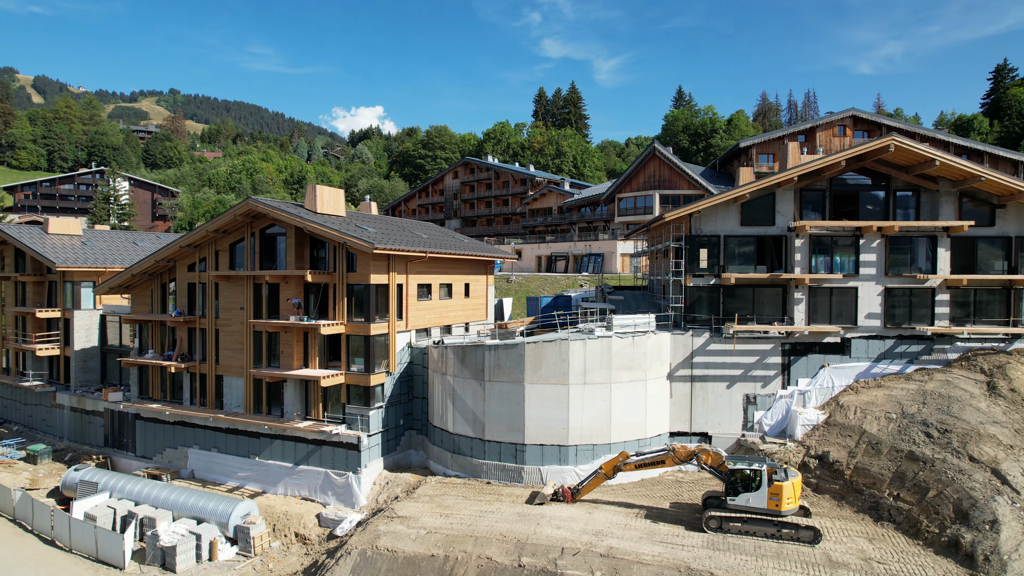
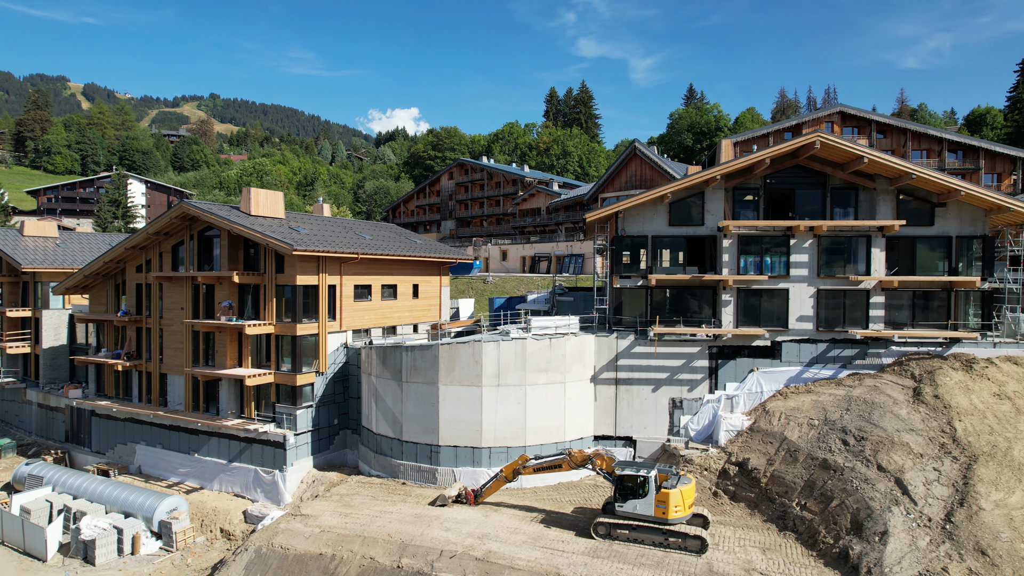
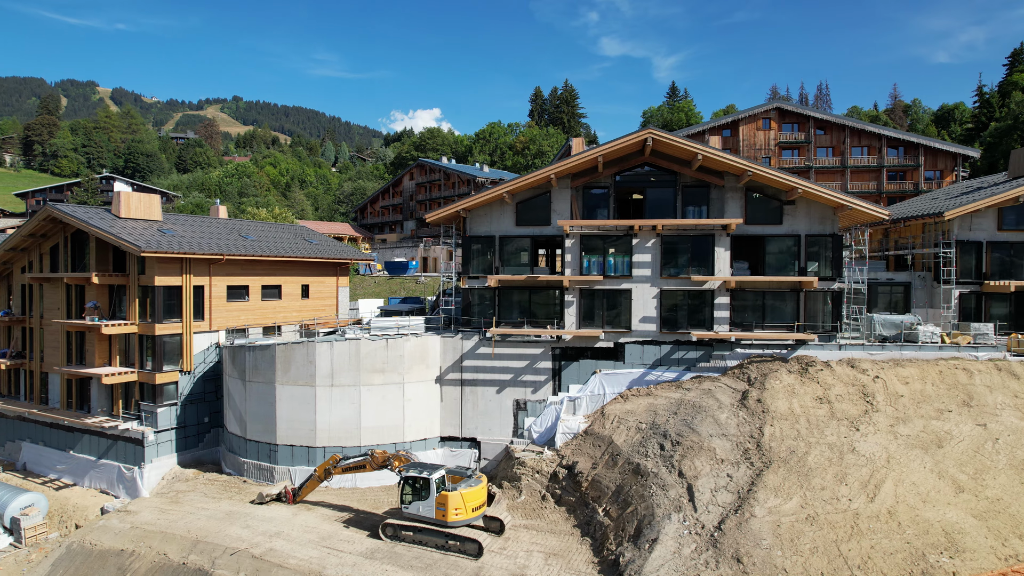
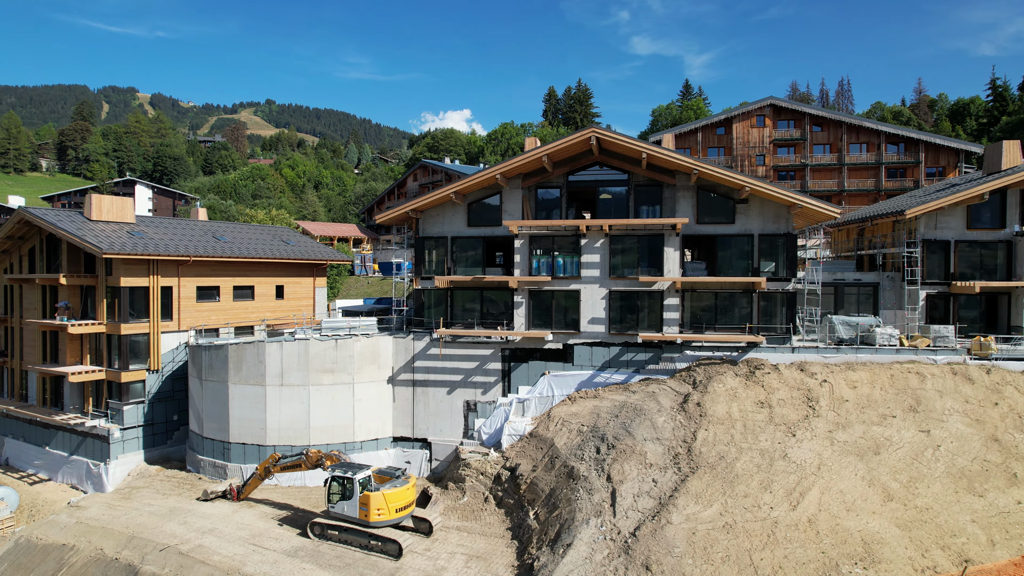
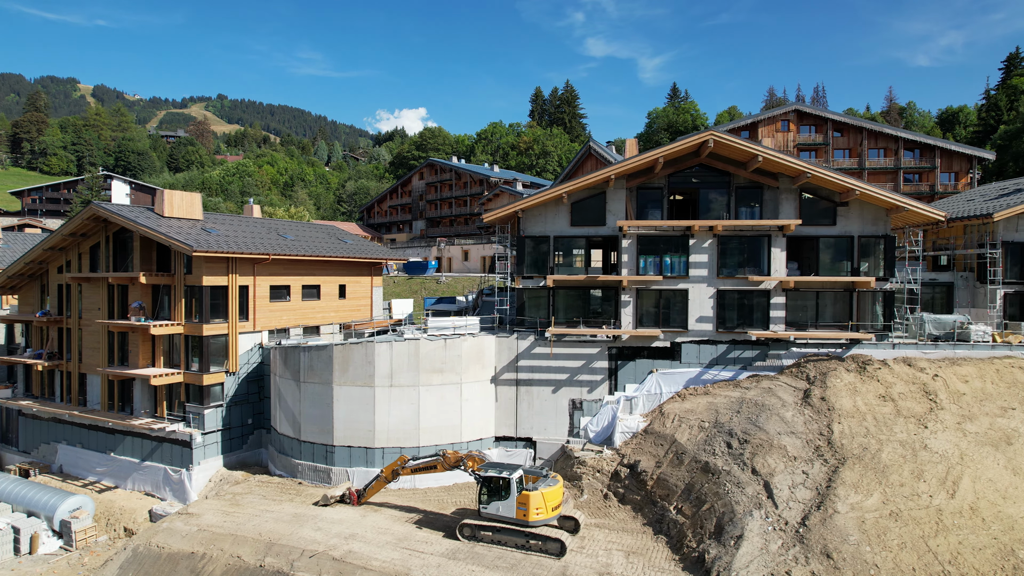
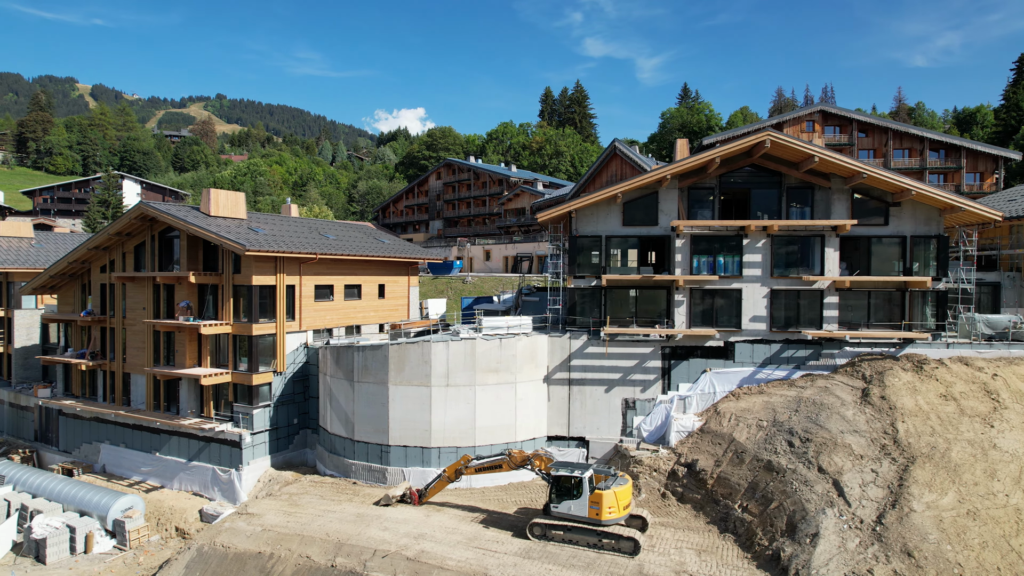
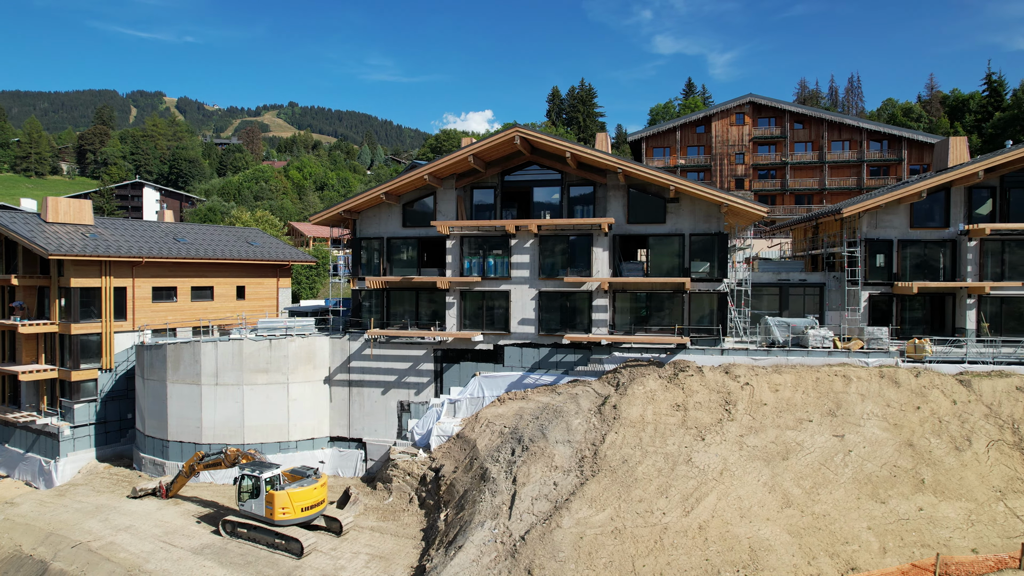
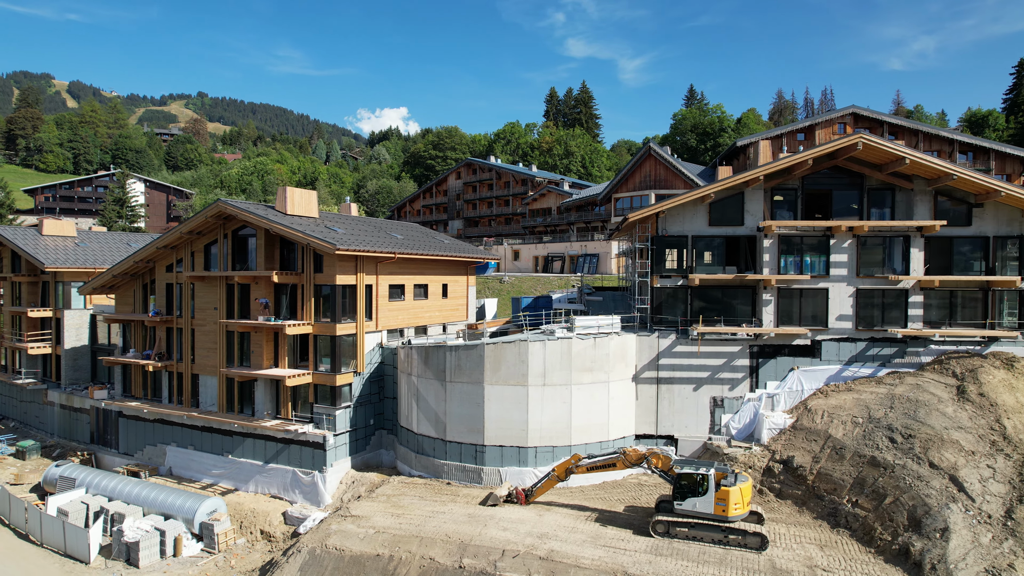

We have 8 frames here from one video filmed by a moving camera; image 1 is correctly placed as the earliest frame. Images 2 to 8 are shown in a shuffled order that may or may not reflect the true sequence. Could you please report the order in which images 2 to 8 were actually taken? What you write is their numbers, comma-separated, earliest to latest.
8, 2, 6, 5, 3, 4, 7
